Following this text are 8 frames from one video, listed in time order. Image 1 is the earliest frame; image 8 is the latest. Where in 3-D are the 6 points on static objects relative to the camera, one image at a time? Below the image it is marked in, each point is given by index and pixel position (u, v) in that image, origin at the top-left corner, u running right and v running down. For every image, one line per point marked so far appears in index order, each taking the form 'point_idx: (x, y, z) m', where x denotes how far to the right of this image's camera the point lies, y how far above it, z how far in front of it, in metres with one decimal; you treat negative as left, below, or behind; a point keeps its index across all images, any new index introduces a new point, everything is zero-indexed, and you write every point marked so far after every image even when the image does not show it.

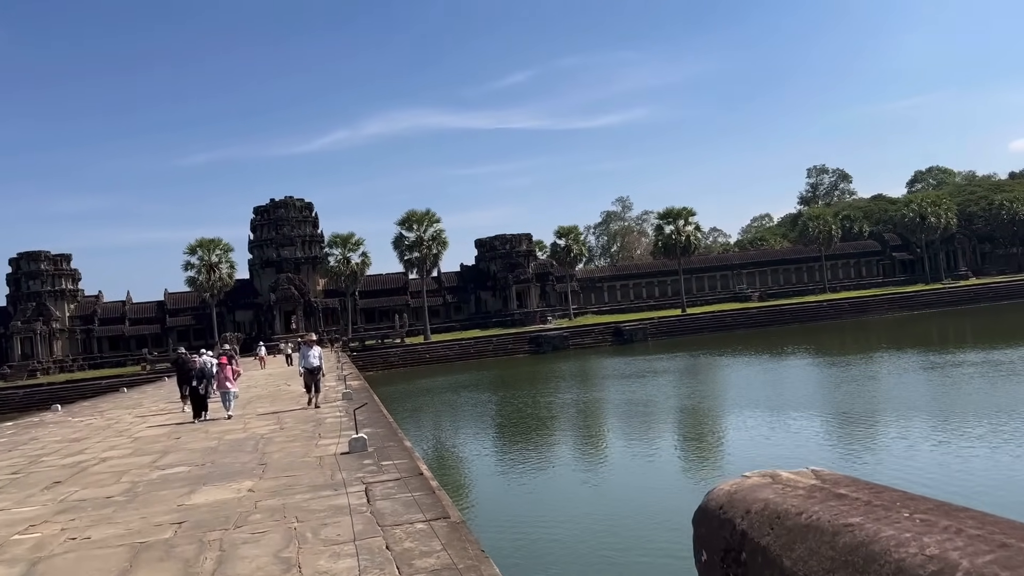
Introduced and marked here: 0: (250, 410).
0: (-3.2, -1.5, +9.9) m
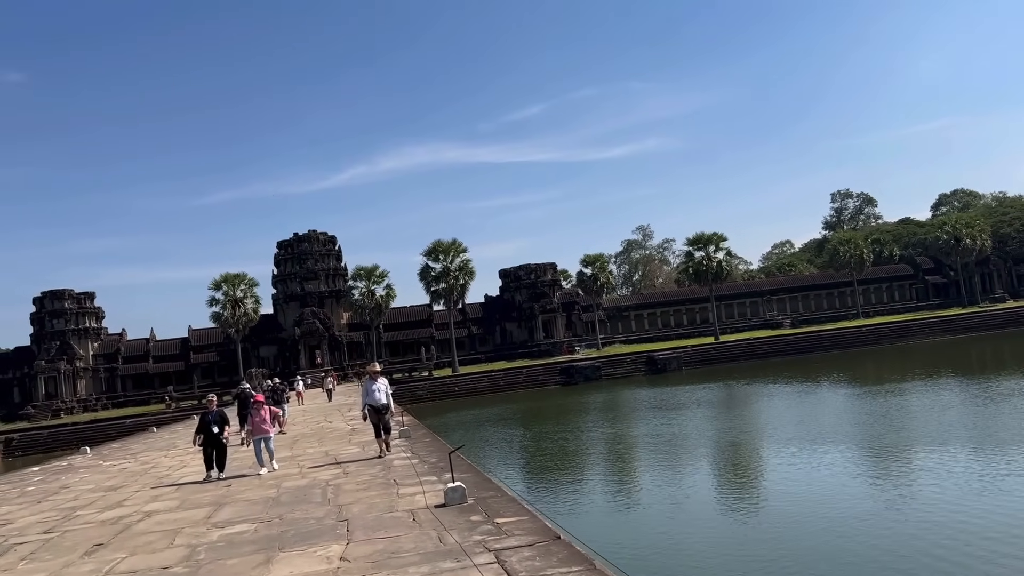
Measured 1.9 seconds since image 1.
0: (-2.4, -1.8, +9.1) m
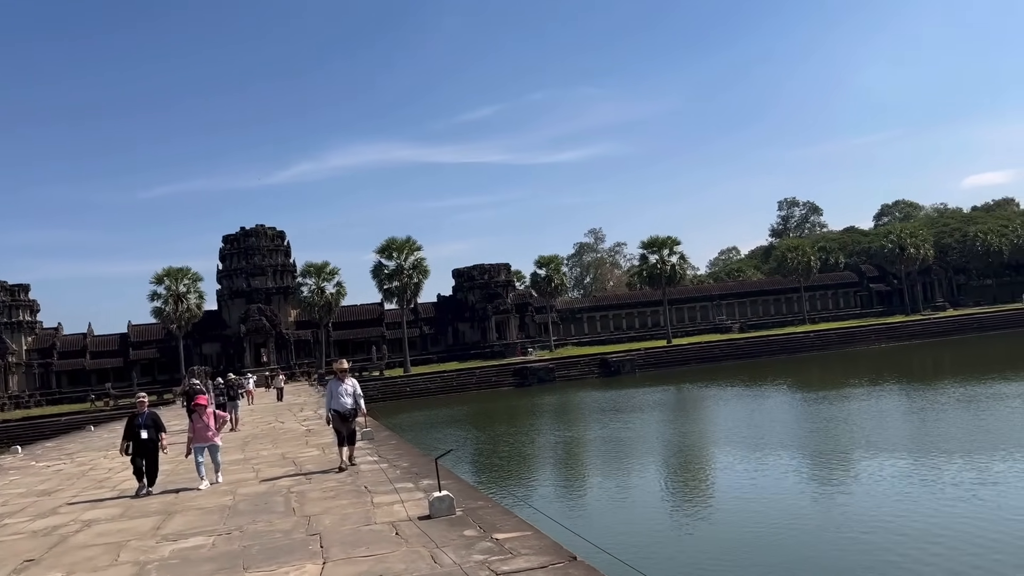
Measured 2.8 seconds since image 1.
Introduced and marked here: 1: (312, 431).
0: (-2.7, -1.7, +8.5) m
1: (-2.6, -1.8, +10.5) m
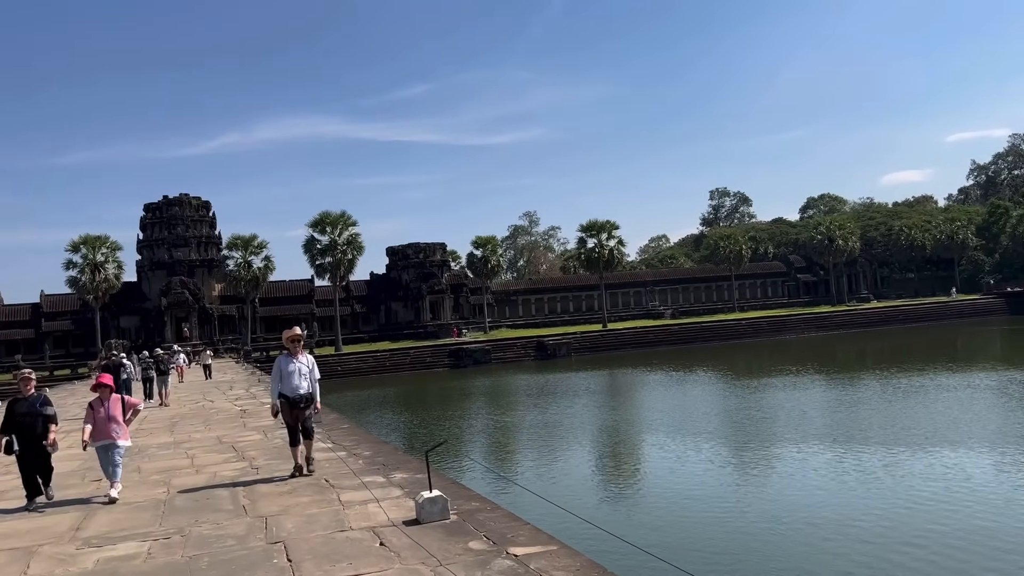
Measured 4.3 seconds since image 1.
0: (-3.0, -1.4, +7.6) m
1: (-3.1, -1.5, +9.7) m
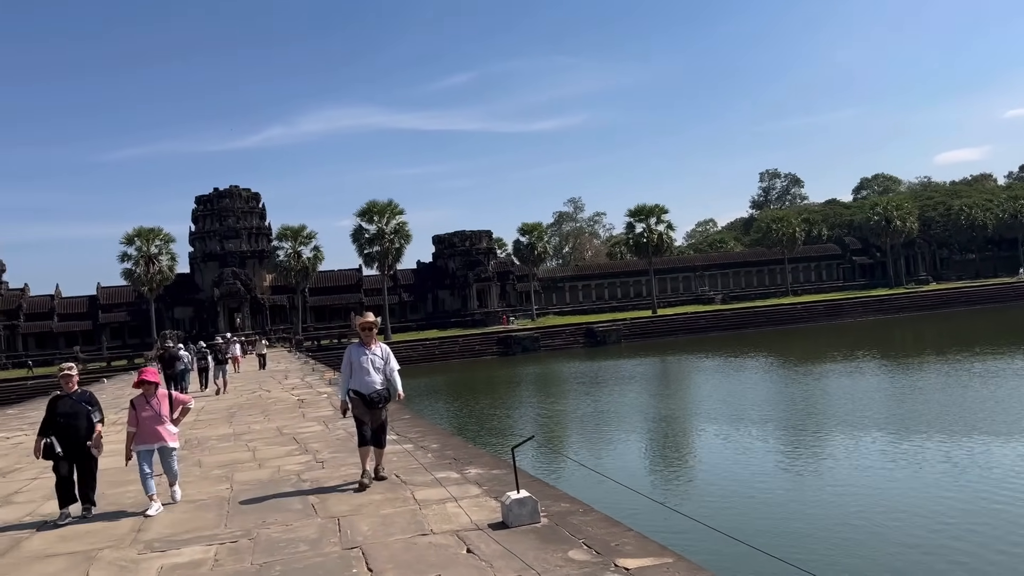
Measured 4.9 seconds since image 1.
0: (-2.4, -1.3, +7.4) m
1: (-2.4, -1.3, +9.5) m
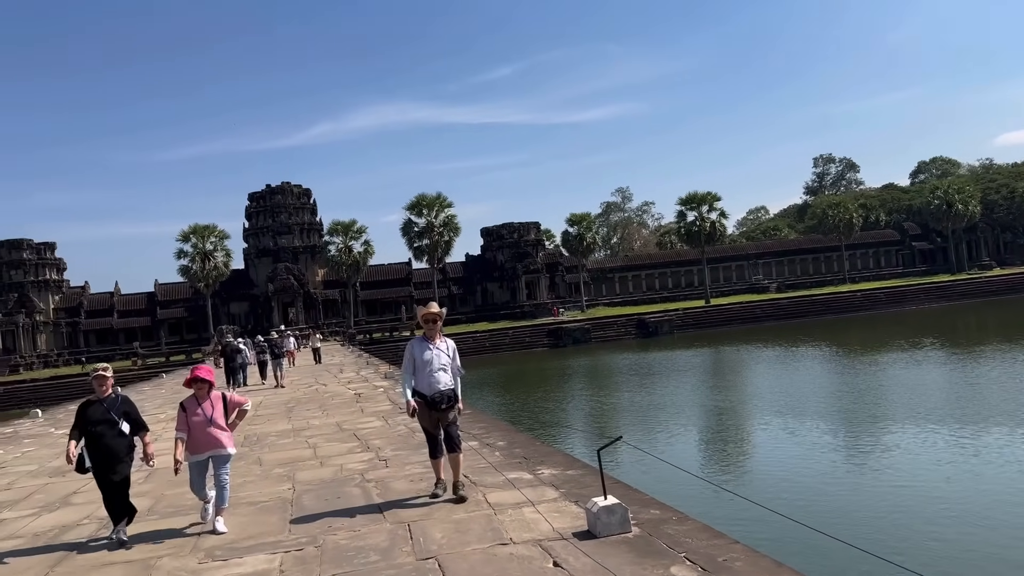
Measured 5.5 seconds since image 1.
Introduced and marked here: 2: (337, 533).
0: (-1.9, -1.2, +7.3) m
1: (-1.7, -1.2, +9.4) m
2: (-0.7, -1.0, +3.3) m
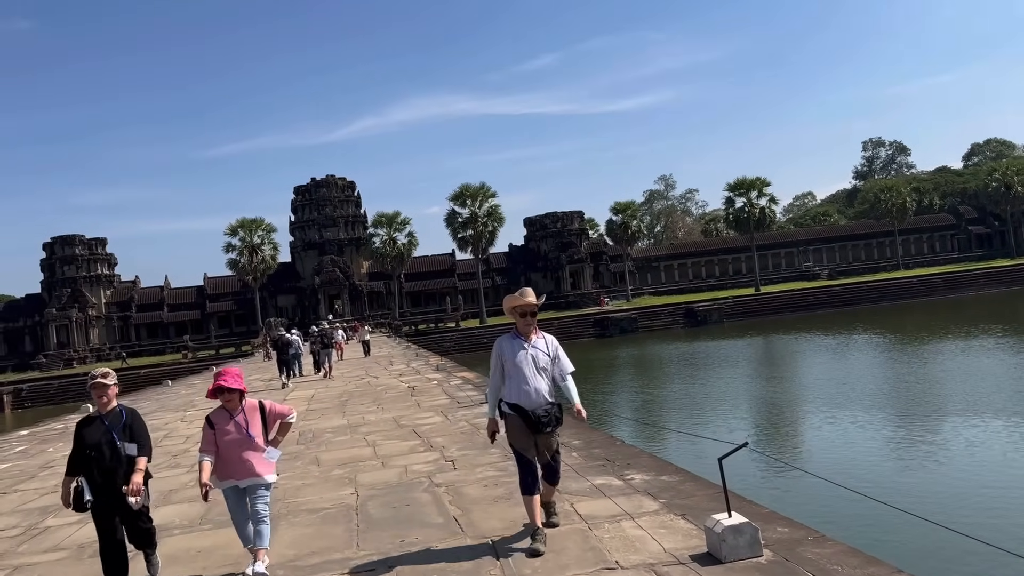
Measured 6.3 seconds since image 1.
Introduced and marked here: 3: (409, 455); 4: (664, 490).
0: (-1.3, -1.1, +7.0) m
1: (-1.1, -1.1, +9.0) m
2: (-0.4, -0.9, +2.9) m
3: (-0.6, -1.0, +4.8) m
4: (+0.6, -0.8, +3.3) m
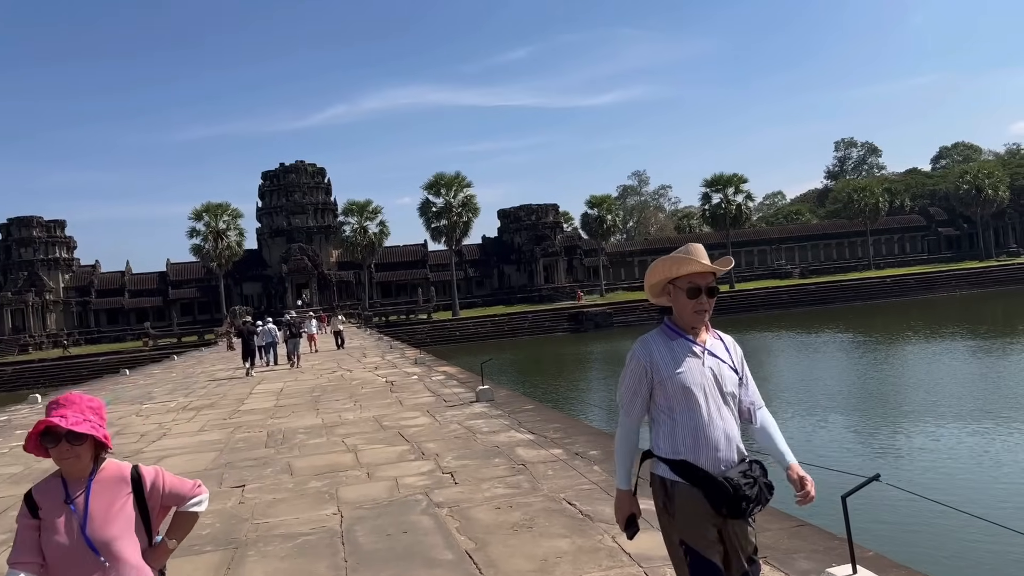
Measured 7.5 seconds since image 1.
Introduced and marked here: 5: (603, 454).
0: (-1.4, -1.0, +6.3) m
1: (-1.2, -1.0, +8.4) m
2: (-0.3, -0.8, +2.2) m
3: (-0.6, -0.9, +4.2) m
4: (+0.7, -0.8, +2.7) m
5: (+0.4, -0.8, +4.0) m
